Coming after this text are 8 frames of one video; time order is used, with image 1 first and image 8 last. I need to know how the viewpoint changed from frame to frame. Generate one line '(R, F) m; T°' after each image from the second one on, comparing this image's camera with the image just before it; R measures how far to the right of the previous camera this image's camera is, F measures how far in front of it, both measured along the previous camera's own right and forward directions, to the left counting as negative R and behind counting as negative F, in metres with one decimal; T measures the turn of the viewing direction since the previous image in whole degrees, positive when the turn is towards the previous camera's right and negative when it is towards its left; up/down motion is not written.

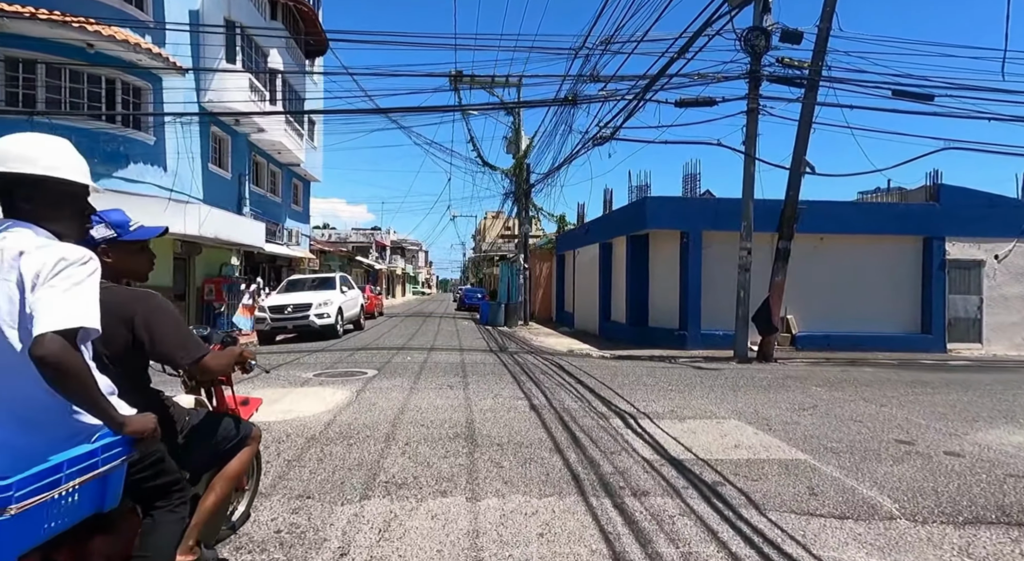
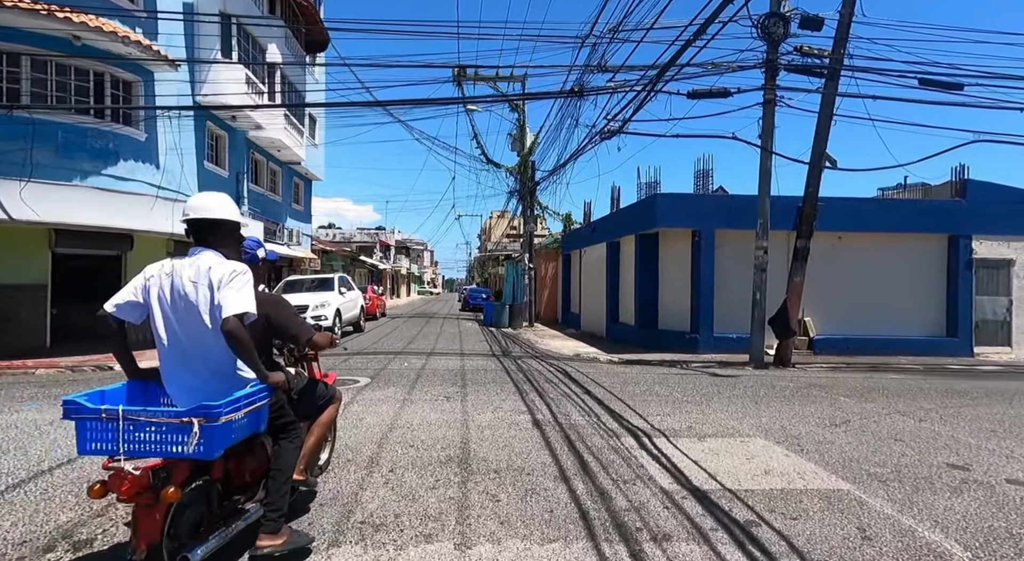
(0.0, +0.6) m; -1°
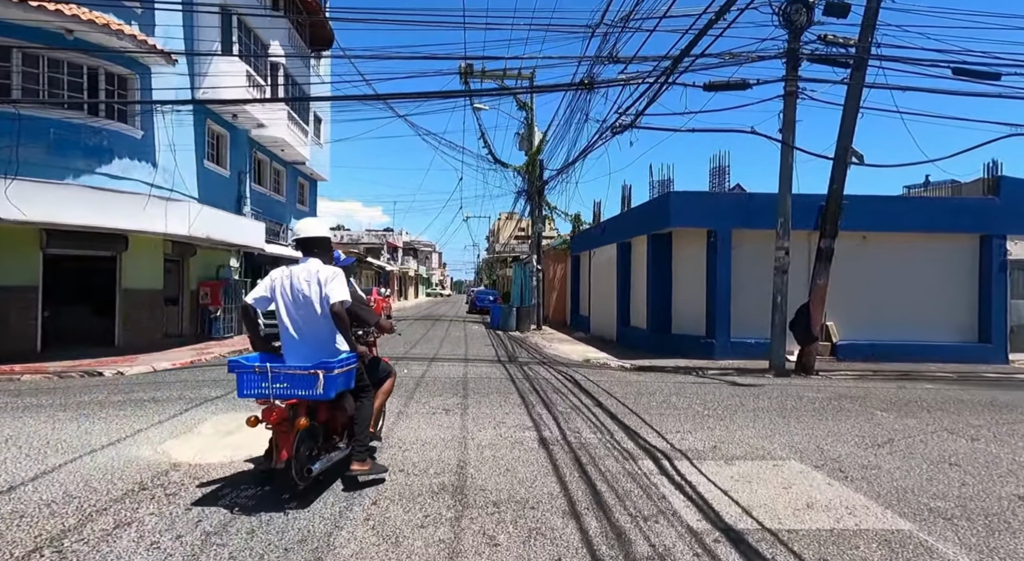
(0.0, +0.5) m; -1°
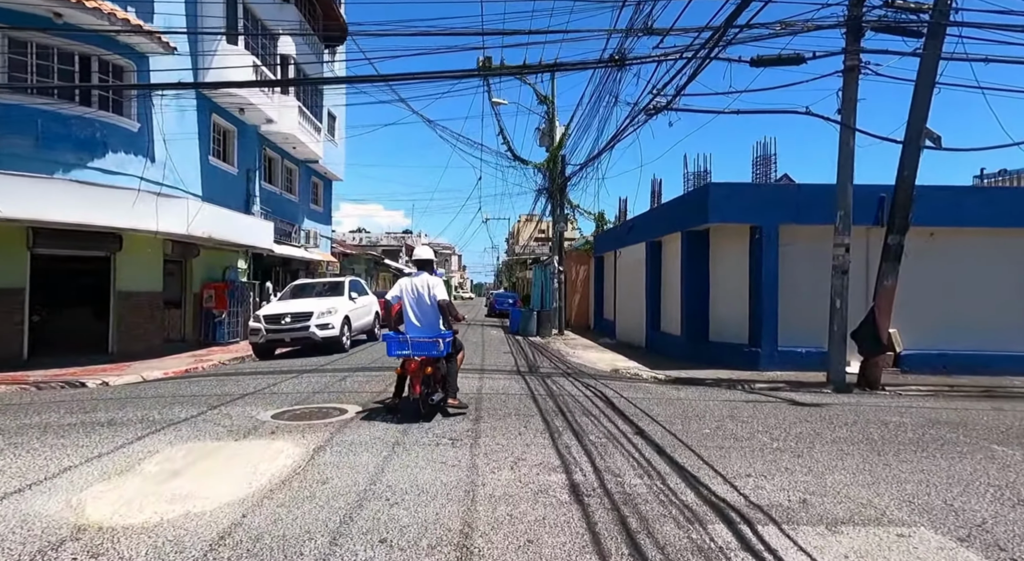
(0.0, +1.1) m; -2°
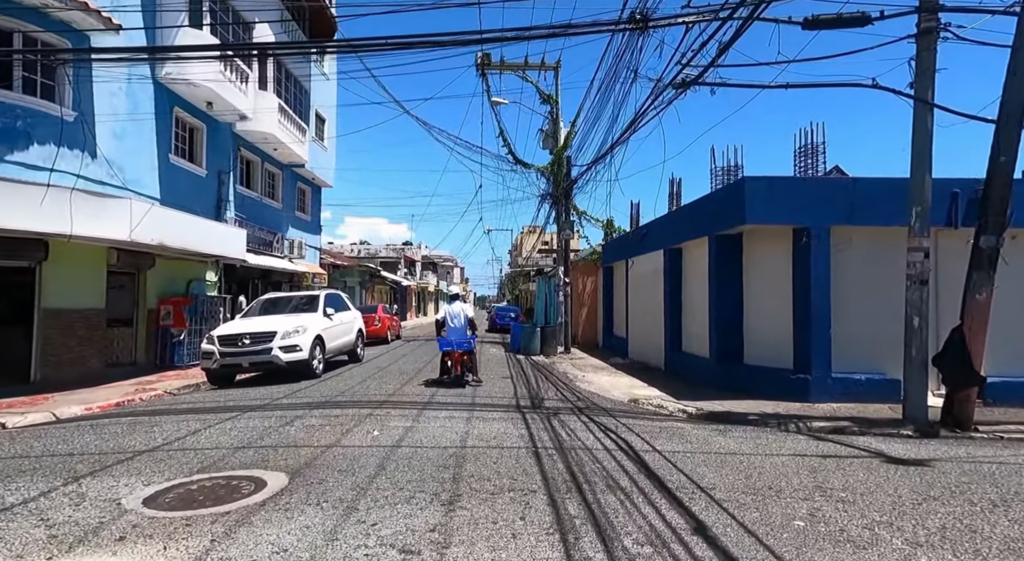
(+0.1, +1.9) m; 0°
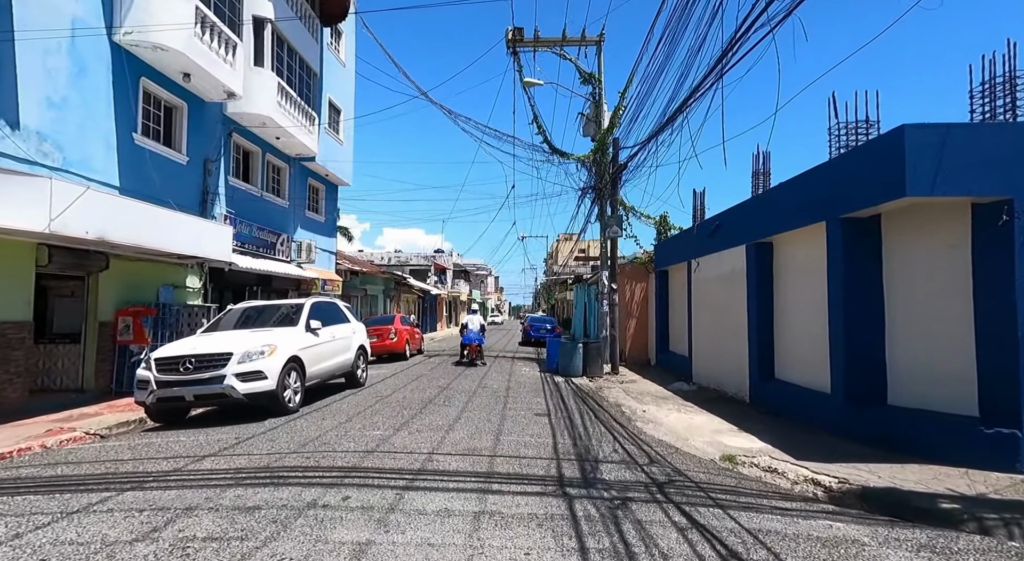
(0.0, +3.0) m; -4°
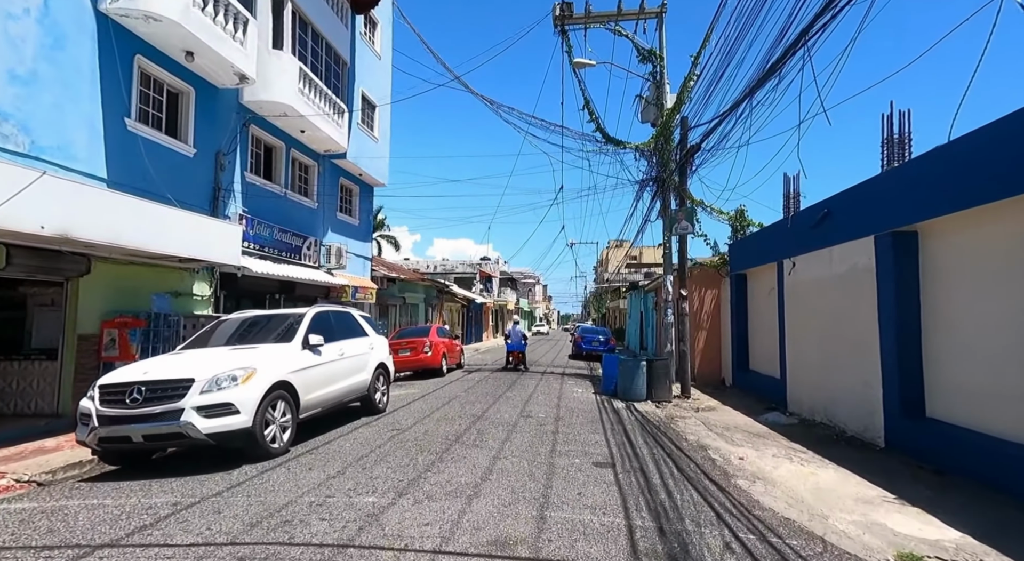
(0.0, +2.2) m; -5°
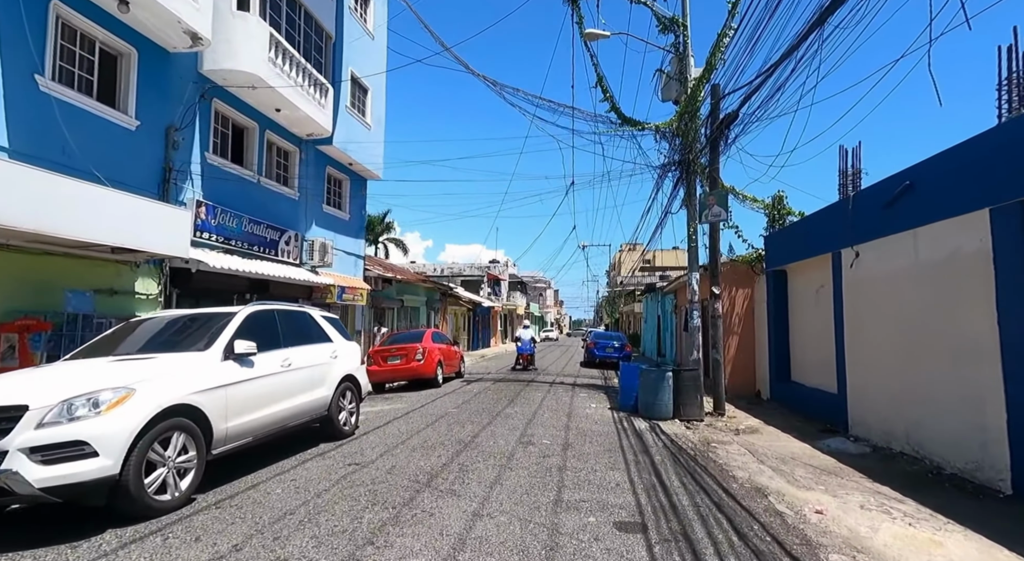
(+0.2, +2.0) m; -1°
